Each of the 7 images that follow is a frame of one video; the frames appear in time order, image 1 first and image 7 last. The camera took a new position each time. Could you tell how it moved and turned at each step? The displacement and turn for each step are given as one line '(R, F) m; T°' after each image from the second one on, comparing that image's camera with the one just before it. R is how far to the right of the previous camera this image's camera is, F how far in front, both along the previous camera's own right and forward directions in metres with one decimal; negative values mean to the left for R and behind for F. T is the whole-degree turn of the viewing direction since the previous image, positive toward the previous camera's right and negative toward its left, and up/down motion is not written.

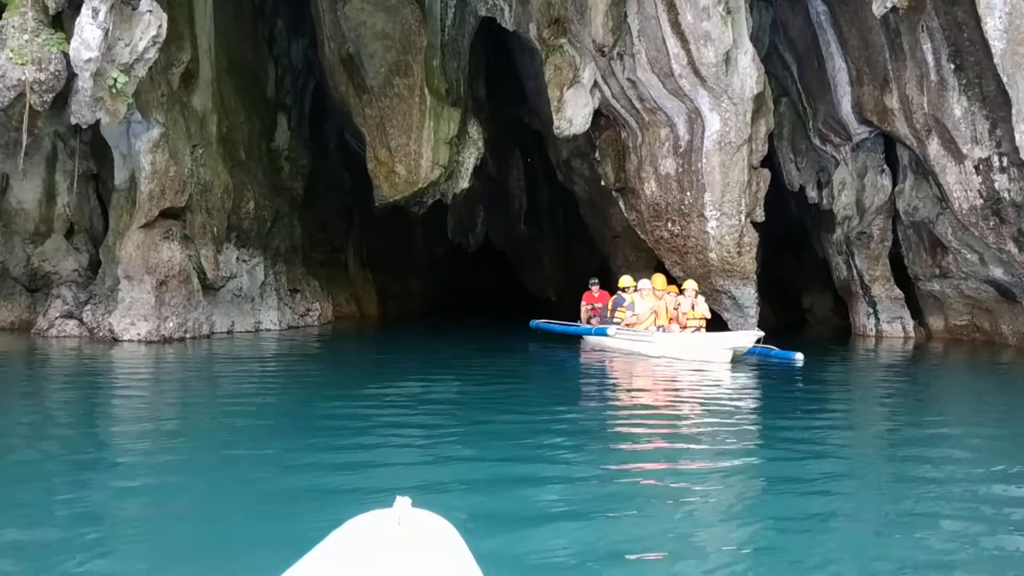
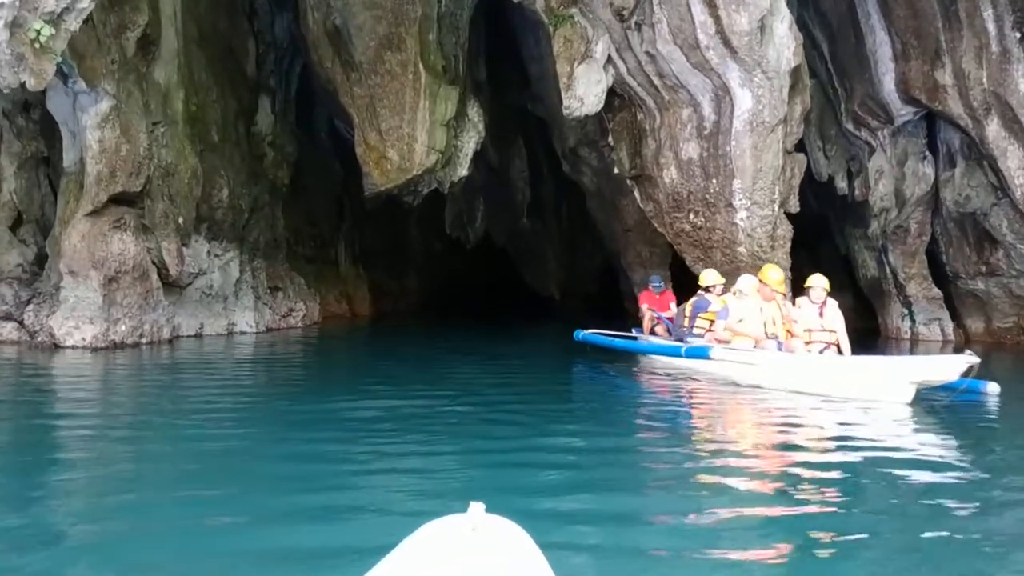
(-0.1, +1.2) m; 0°
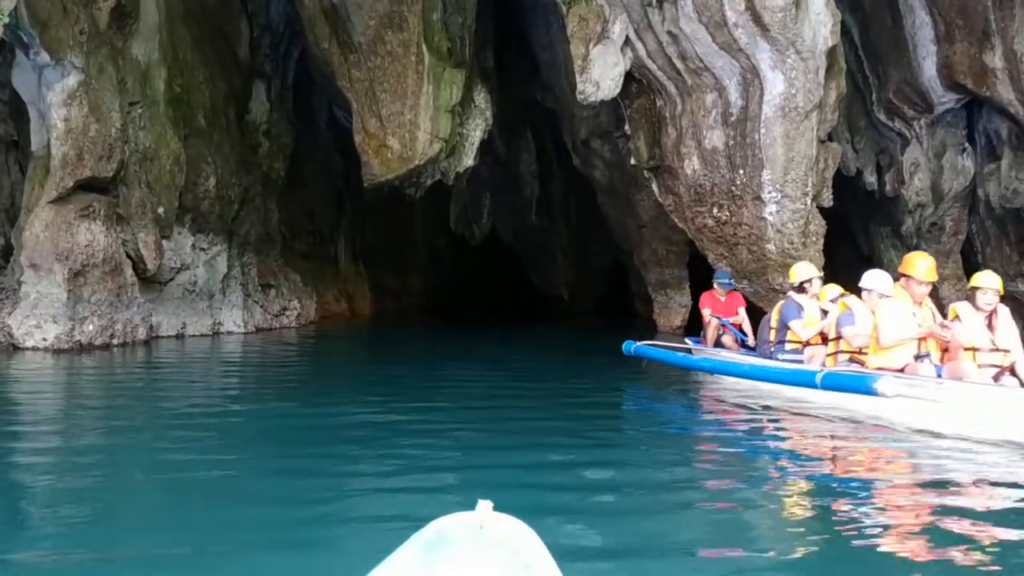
(0.0, +0.7) m; 0°
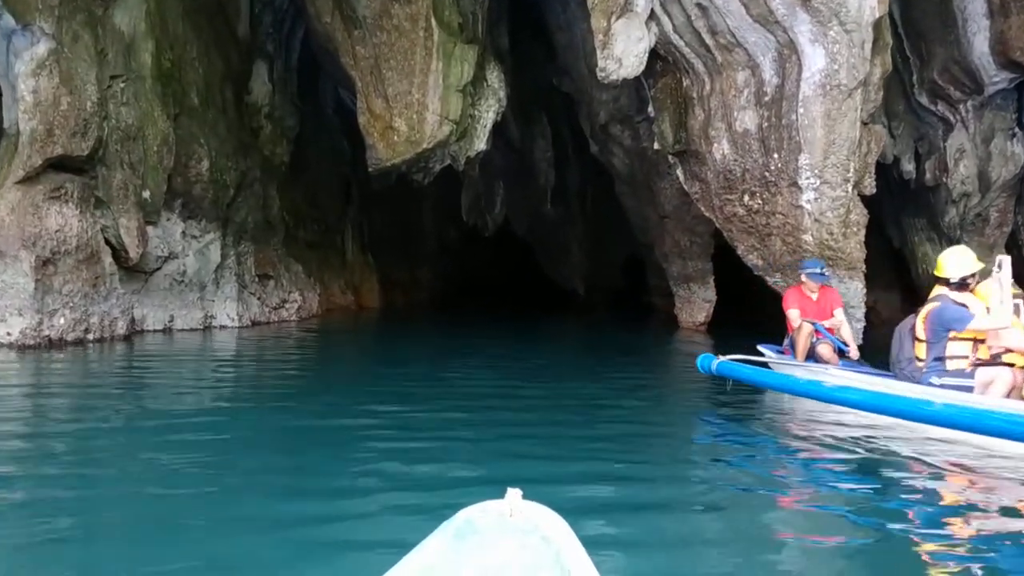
(0.0, +0.7) m; -1°
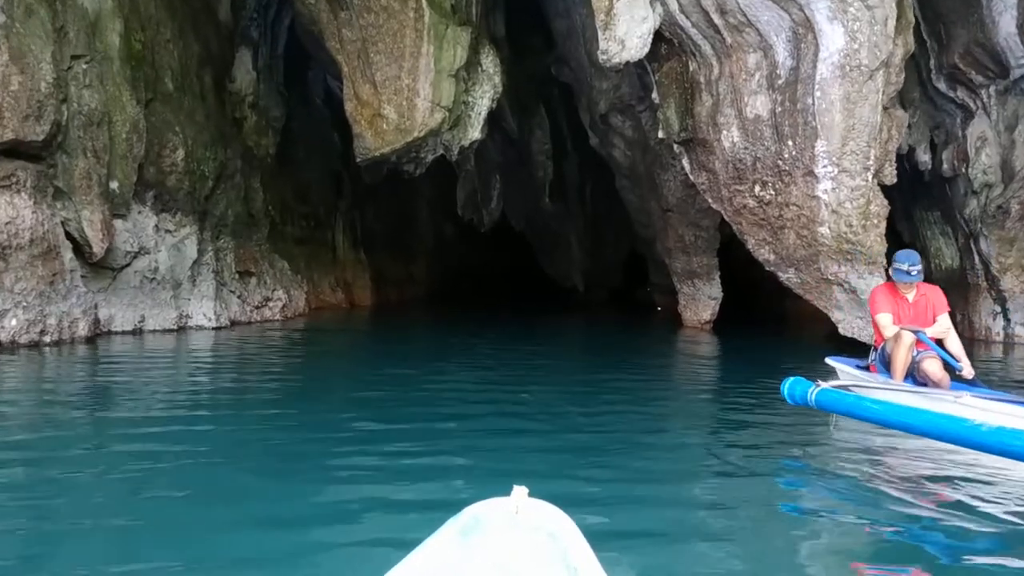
(0.0, +0.5) m; 0°
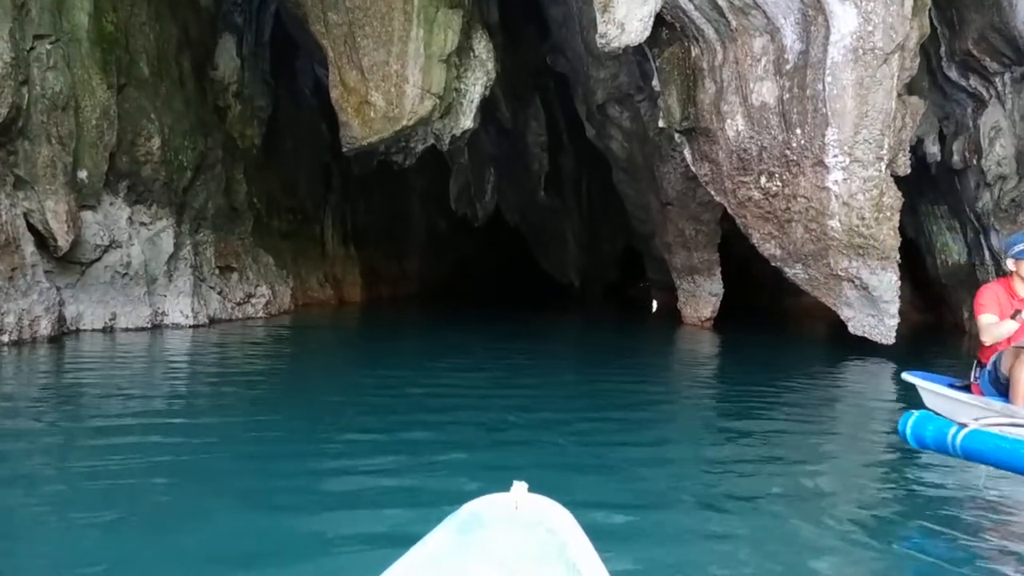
(0.0, +0.4) m; 0°
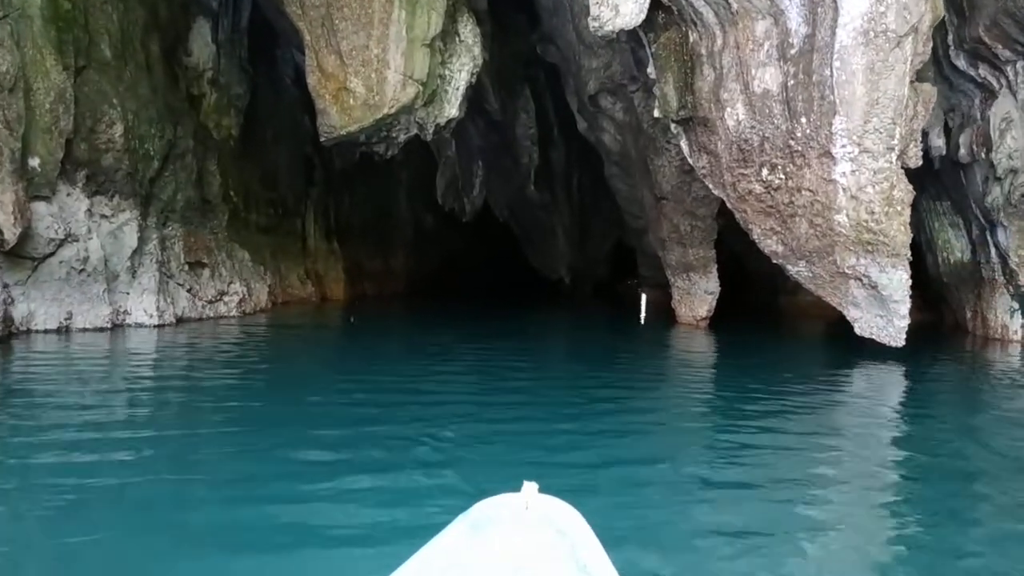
(0.0, +0.5) m; +1°
